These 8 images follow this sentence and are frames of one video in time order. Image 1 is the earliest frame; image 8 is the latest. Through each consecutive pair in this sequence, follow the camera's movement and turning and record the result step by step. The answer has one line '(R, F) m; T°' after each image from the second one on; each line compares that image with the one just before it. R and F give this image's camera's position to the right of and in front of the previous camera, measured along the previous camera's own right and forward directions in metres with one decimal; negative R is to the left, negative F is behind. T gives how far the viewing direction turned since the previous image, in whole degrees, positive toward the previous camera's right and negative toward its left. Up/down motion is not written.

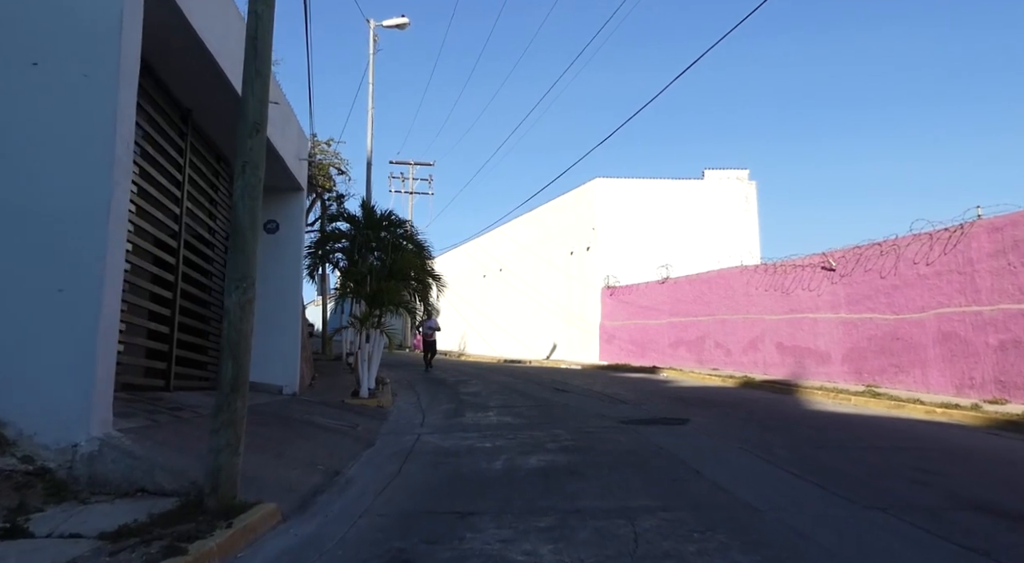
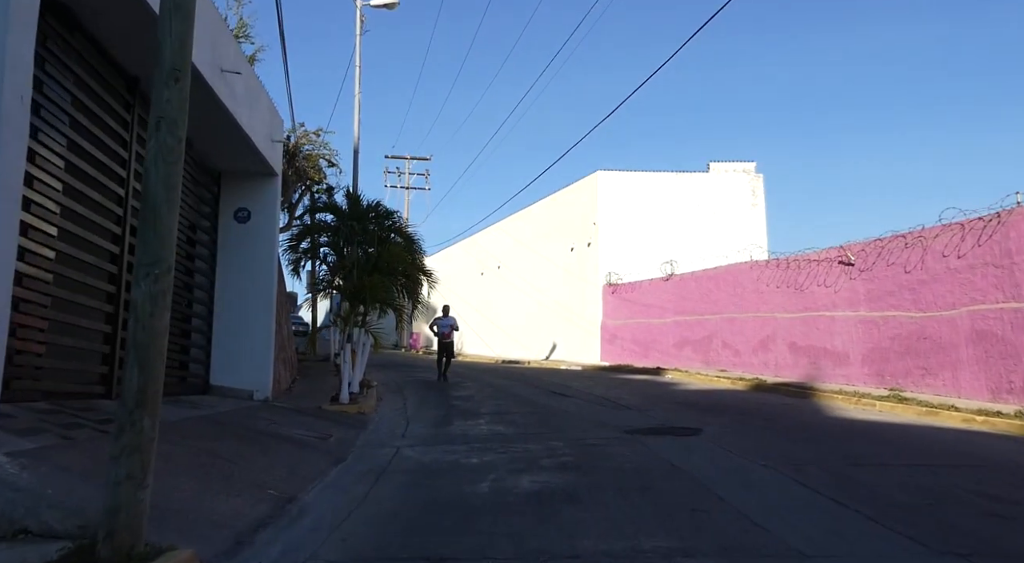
(+0.1, +1.1) m; 0°
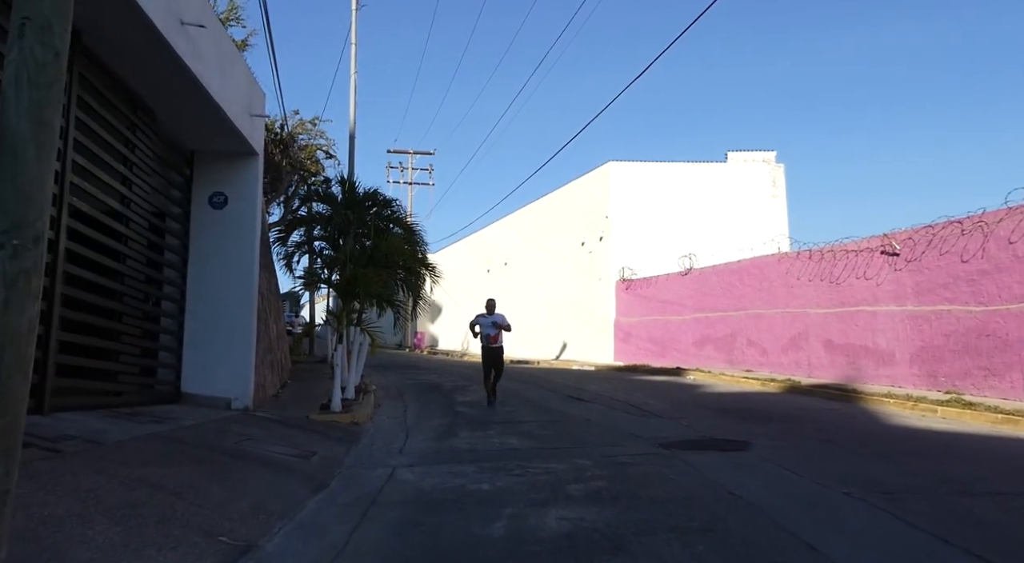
(-0.1, +1.4) m; -1°
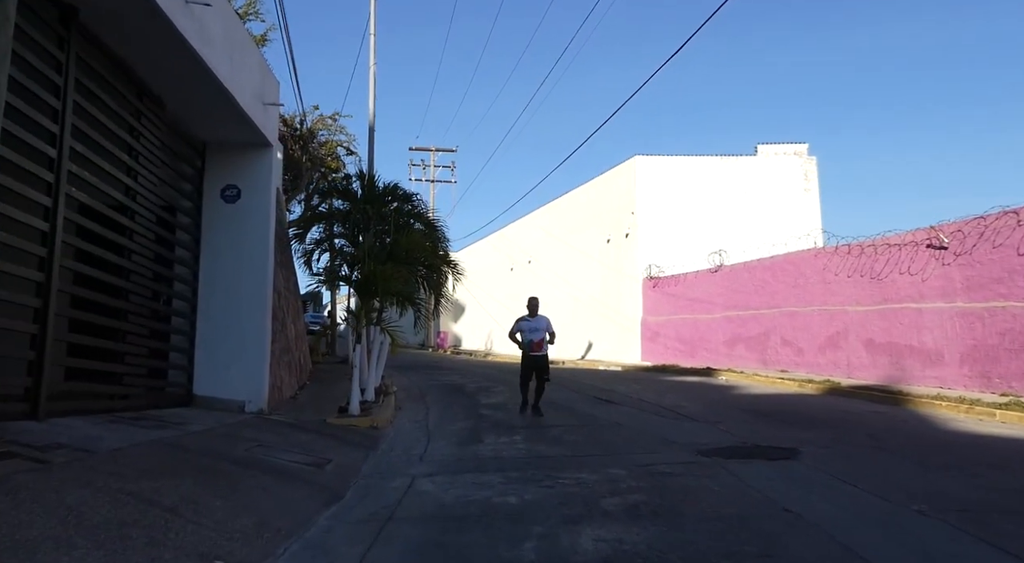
(-0.1, +0.6) m; -2°
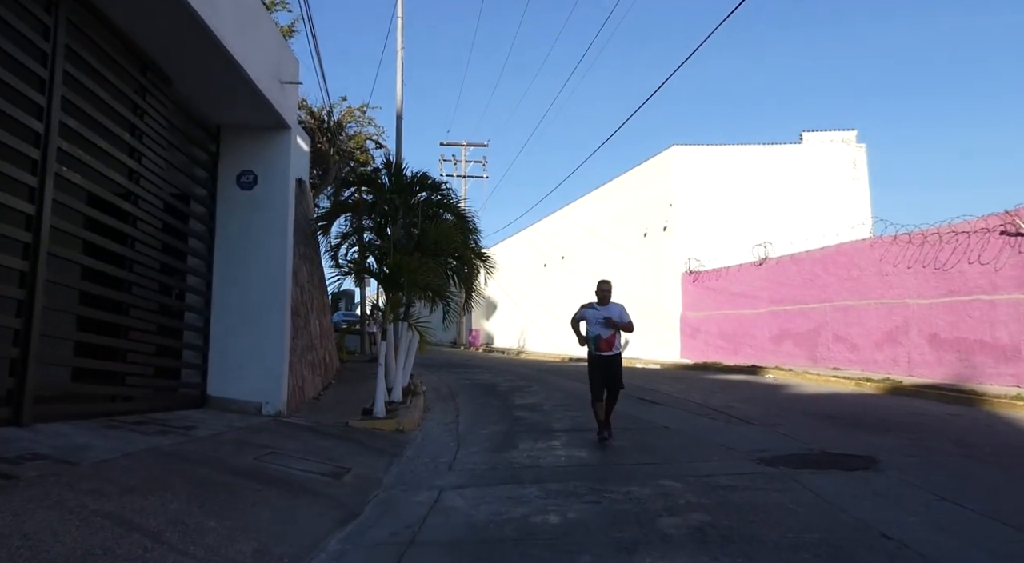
(-0.1, +0.8) m; -3°
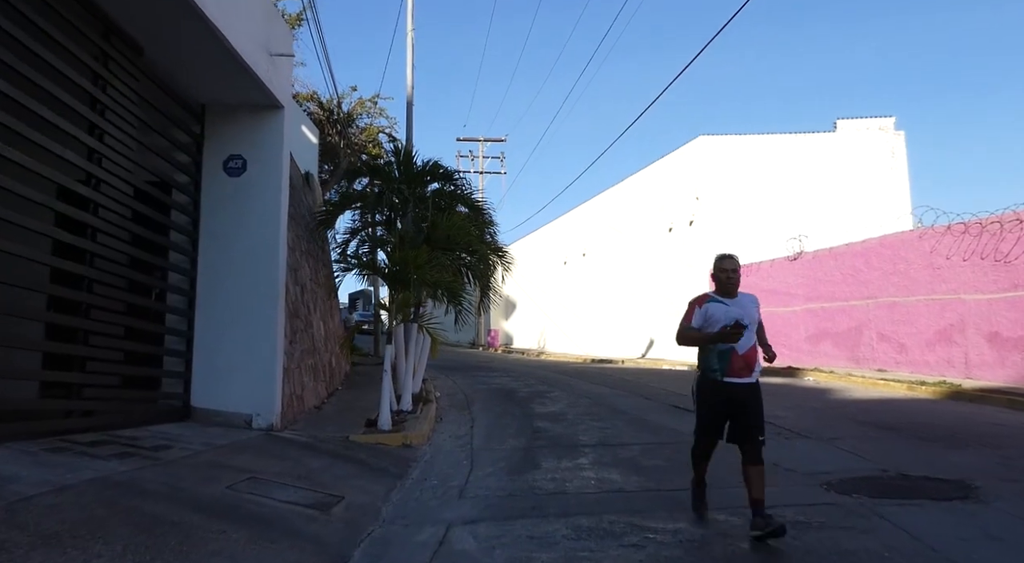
(0.0, +1.0) m; -2°
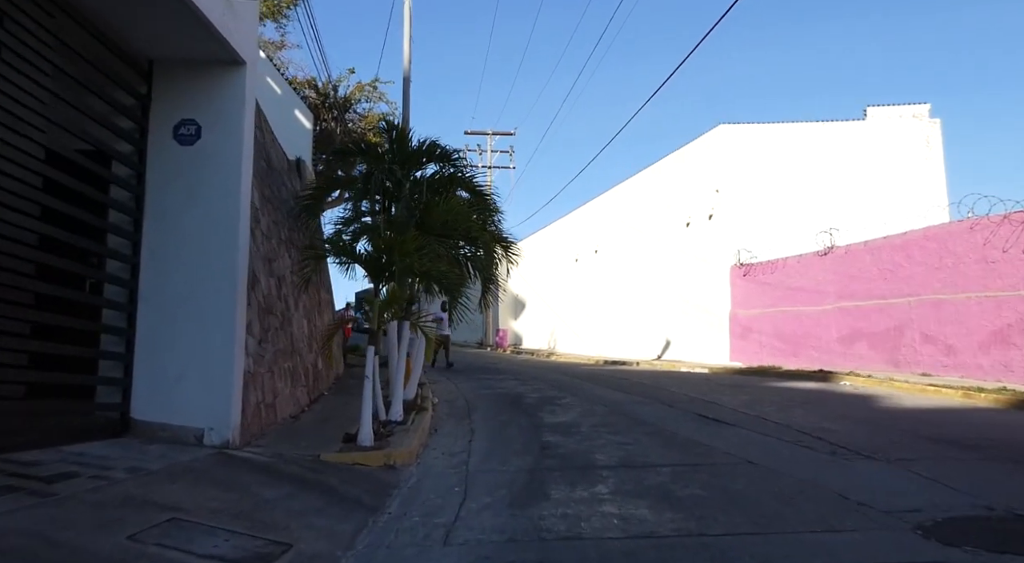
(+0.1, +1.3) m; -1°
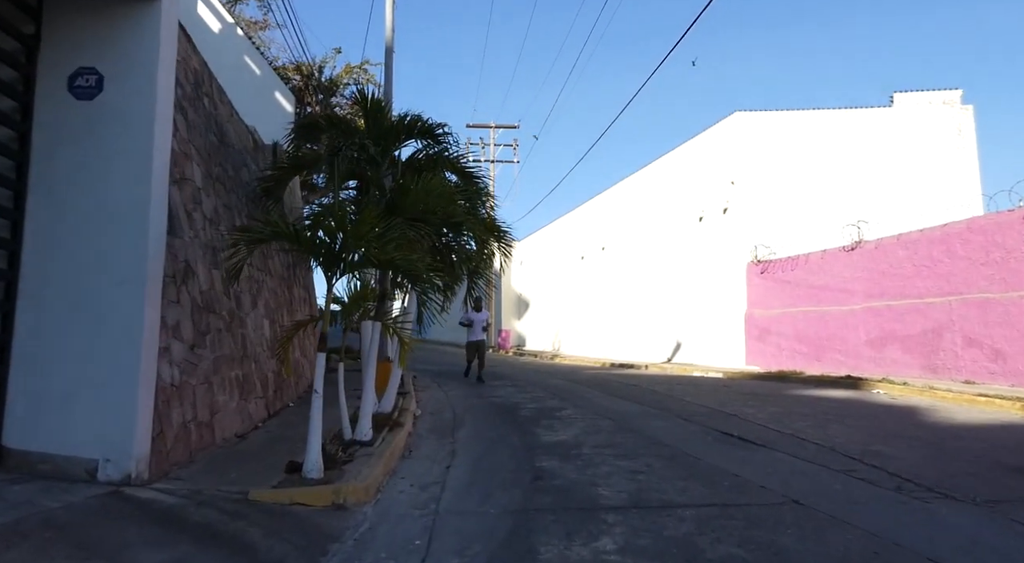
(+0.2, +1.4) m; -1°
